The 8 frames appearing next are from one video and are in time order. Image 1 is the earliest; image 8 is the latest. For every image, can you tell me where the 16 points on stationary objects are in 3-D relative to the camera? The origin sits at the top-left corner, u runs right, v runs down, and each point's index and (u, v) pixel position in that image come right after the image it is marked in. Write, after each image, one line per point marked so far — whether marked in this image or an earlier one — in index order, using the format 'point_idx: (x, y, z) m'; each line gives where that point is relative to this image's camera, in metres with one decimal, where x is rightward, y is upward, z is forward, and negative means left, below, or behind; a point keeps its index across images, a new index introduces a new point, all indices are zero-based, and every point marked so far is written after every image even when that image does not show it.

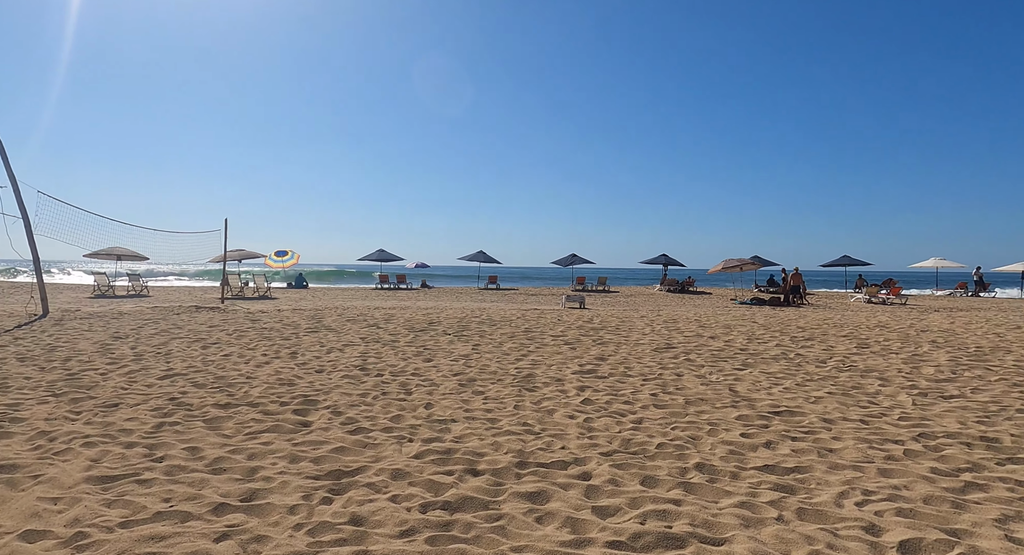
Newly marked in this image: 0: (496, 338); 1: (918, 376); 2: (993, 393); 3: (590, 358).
0: (-0.2, -0.7, +7.2) m
1: (+3.9, -1.0, +5.7) m
2: (+4.2, -1.0, +5.2) m
3: (+0.8, -0.9, +6.3) m
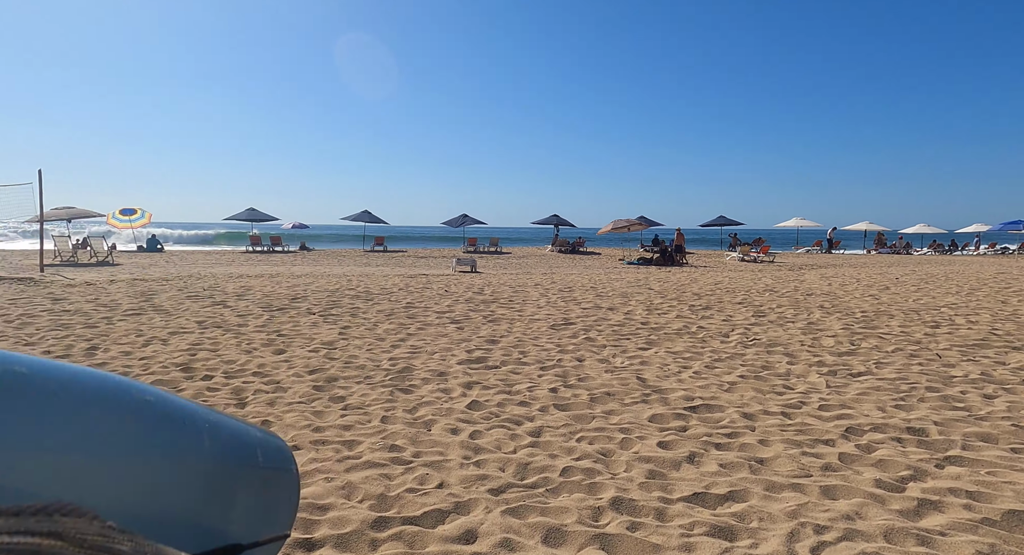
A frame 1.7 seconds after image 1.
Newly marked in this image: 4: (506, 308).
0: (-1.5, -0.4, +6.2) m
1: (+2.8, -0.7, +5.4) m
2: (+3.2, -0.7, +5.0) m
3: (-0.3, -0.6, +5.4) m
4: (-0.1, -0.4, +7.0) m
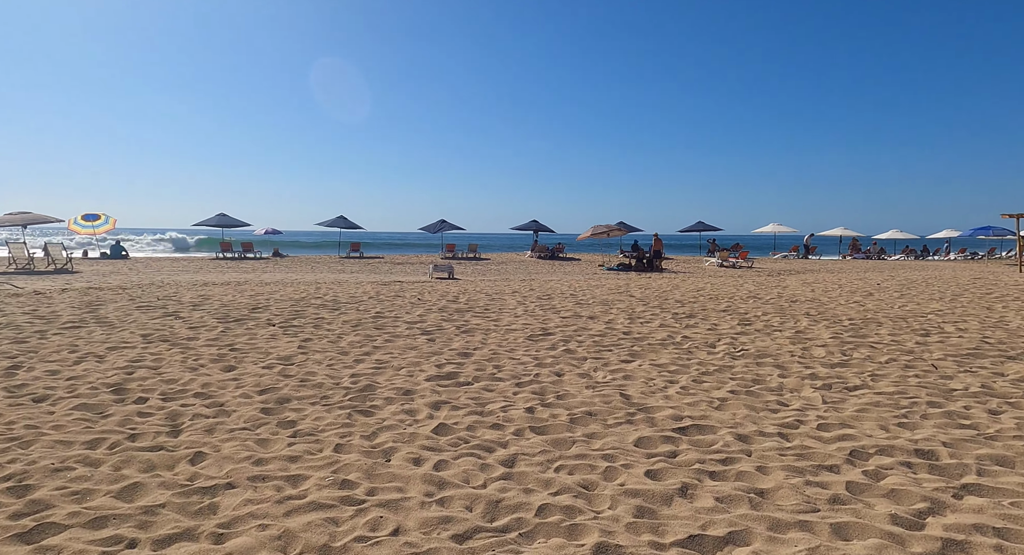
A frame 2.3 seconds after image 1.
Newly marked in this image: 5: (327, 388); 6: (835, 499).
0: (-1.7, -0.5, +5.8) m
1: (+2.6, -0.7, +5.1) m
2: (+3.0, -0.8, +4.7) m
3: (-0.5, -0.6, +5.1) m
4: (-0.3, -0.4, +6.6) m
5: (-1.2, -0.7, +4.0) m
6: (+1.4, -1.0, +2.6) m
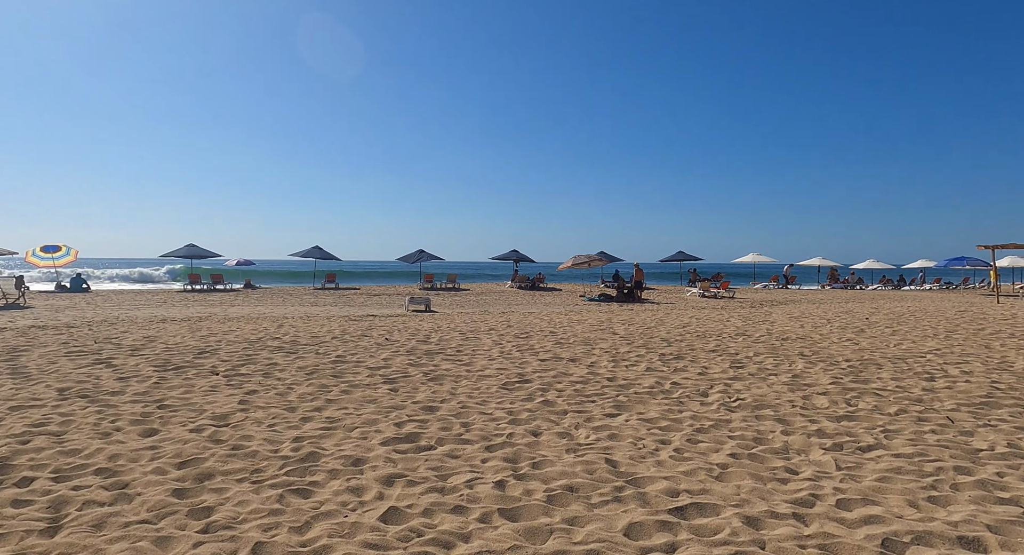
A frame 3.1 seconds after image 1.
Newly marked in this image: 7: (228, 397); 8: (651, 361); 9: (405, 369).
0: (-2.0, -0.9, +5.2) m
1: (+2.4, -1.1, +4.6) m
2: (+2.8, -1.1, +4.2) m
3: (-0.7, -1.0, +4.5) m
4: (-0.6, -0.9, +6.1) m
5: (-1.4, -1.0, +3.4) m
6: (+1.3, -1.2, +2.1) m
7: (-2.2, -0.9, +4.5) m
8: (+1.5, -0.9, +6.5) m
9: (-1.0, -0.9, +5.8) m
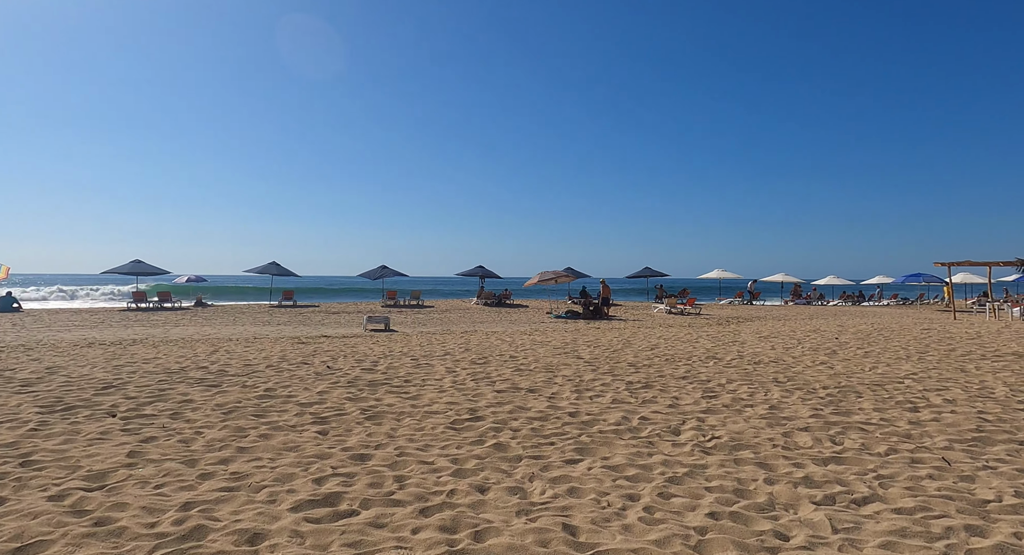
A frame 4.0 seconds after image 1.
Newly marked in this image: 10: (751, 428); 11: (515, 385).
0: (-2.4, -1.1, +4.4) m
1: (+2.0, -1.3, +4.1) m
2: (+2.5, -1.3, +3.7) m
3: (-1.1, -1.1, +3.8) m
4: (-1.1, -1.1, +5.4) m
5: (-1.7, -1.2, +2.7) m
6: (+1.1, -1.3, +1.6) m
7: (-2.5, -1.1, +3.8) m
8: (+1.1, -1.1, +5.9) m
9: (-1.5, -1.1, +5.1) m
10: (+1.9, -1.2, +4.8) m
11: (0.0, -1.1, +6.1) m
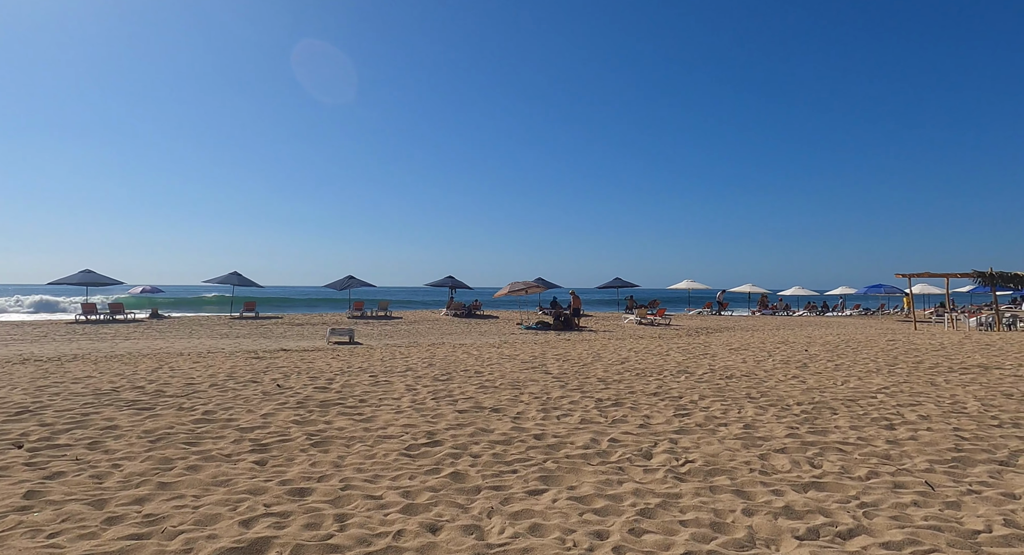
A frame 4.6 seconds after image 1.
0: (-2.6, -1.1, +4.0) m
1: (+1.8, -1.3, +3.9) m
2: (+2.2, -1.4, +3.5) m
3: (-1.3, -1.2, +3.4) m
4: (-1.4, -1.2, +5.0) m
5: (-1.9, -1.2, +2.2) m
6: (+0.9, -1.4, +1.2) m
7: (-2.8, -1.1, +3.3) m
8: (+0.7, -1.2, +5.6) m
9: (-1.8, -1.2, +4.7) m
10: (+1.6, -1.3, +4.6) m
11: (-0.3, -1.2, +5.7) m
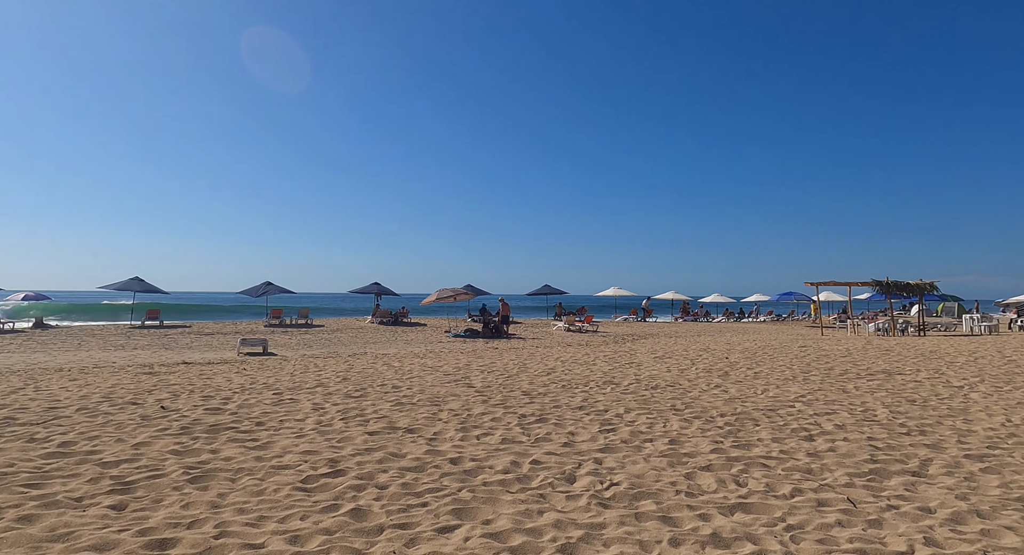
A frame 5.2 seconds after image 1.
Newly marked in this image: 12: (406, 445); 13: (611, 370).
0: (-3.2, -1.2, +3.3) m
1: (+1.2, -1.4, +3.7) m
2: (+1.7, -1.4, +3.3) m
3: (-1.8, -1.3, +2.8) m
4: (-2.0, -1.2, +4.4) m
5: (-2.2, -1.3, +1.6) m
6: (+0.7, -1.4, +1.0) m
7: (-3.2, -1.2, +2.6) m
8: (0.0, -1.3, +5.3) m
9: (-2.4, -1.2, +4.1) m
10: (+1.0, -1.4, +4.4) m
11: (-1.1, -1.3, +5.3) m
12: (-0.8, -1.3, +4.7) m
13: (+1.5, -1.5, +9.3) m
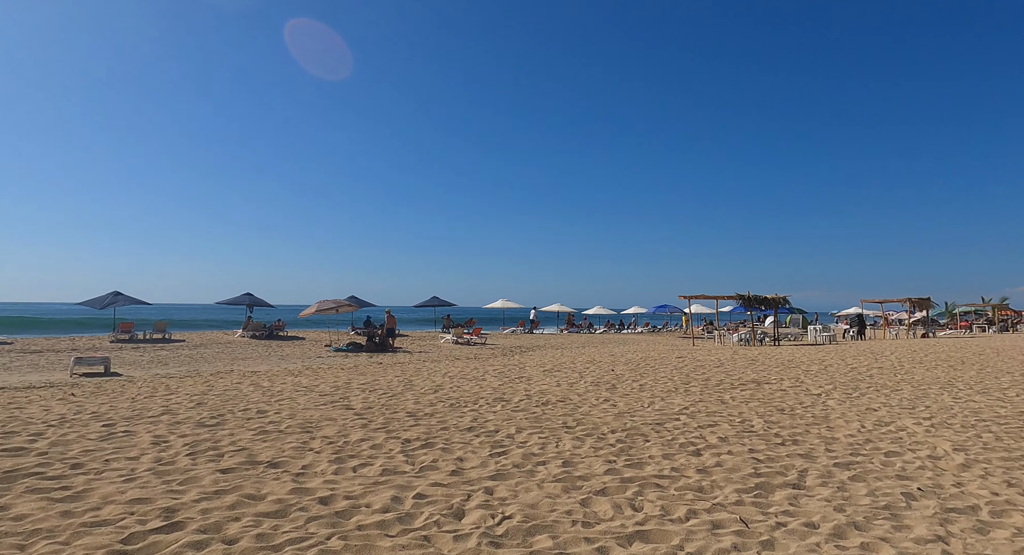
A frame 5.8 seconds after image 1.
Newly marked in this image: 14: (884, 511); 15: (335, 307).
0: (-3.7, -1.2, +2.2) m
1: (+0.5, -1.5, +3.4) m
2: (+1.1, -1.5, +3.2) m
3: (-2.3, -1.3, +2.0) m
4: (-2.8, -1.3, +3.6) m
5: (-2.5, -1.3, +0.8) m
6: (+0.5, -1.4, +0.7) m
7: (-3.6, -1.2, +1.5) m
8: (-1.0, -1.4, +4.8) m
9: (-3.1, -1.3, +3.1) m
10: (+0.2, -1.5, +4.0) m
11: (-2.0, -1.4, +4.6) m
12: (-1.6, -1.4, +4.0) m
13: (-0.2, -1.7, +9.0) m
14: (+2.8, -1.8, +4.5) m
15: (-5.7, -1.0, +19.1) m
